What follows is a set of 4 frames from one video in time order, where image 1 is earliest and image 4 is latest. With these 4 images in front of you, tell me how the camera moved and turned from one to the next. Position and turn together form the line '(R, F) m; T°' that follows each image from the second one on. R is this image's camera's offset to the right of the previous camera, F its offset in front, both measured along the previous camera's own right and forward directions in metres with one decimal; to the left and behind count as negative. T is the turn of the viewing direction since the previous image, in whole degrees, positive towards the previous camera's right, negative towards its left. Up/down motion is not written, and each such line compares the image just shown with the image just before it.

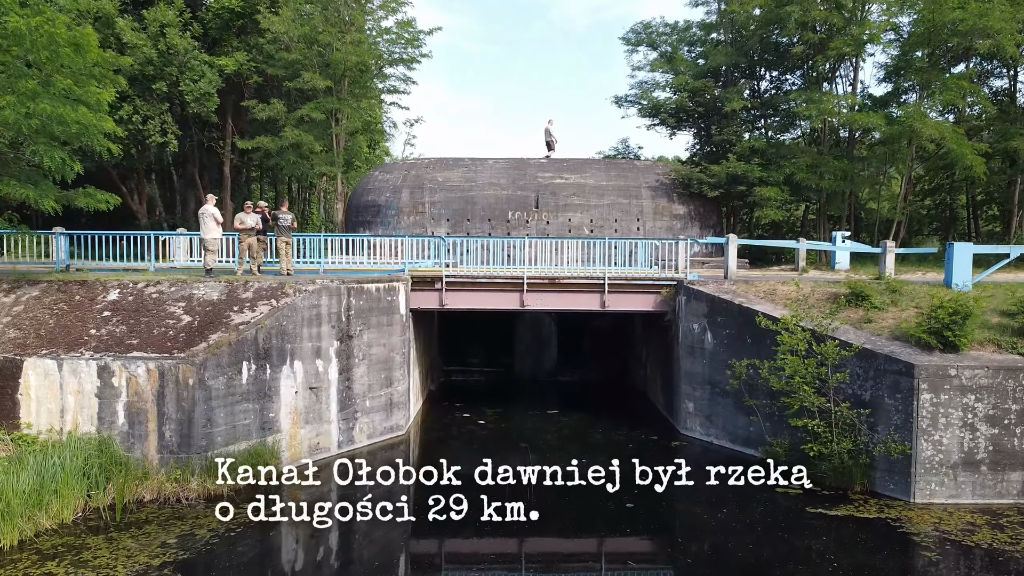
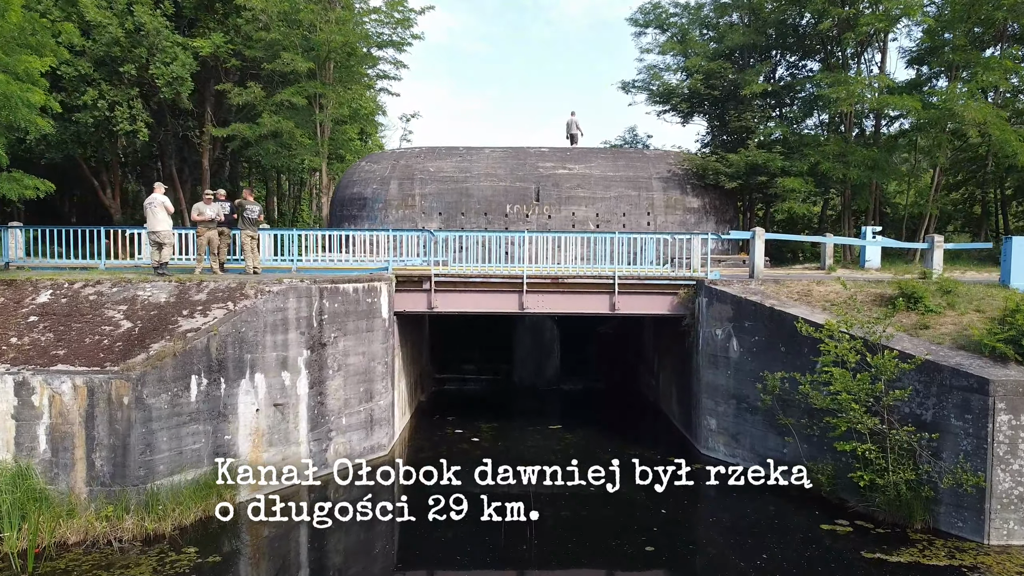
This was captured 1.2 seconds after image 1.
(0.0, +1.9) m; 0°
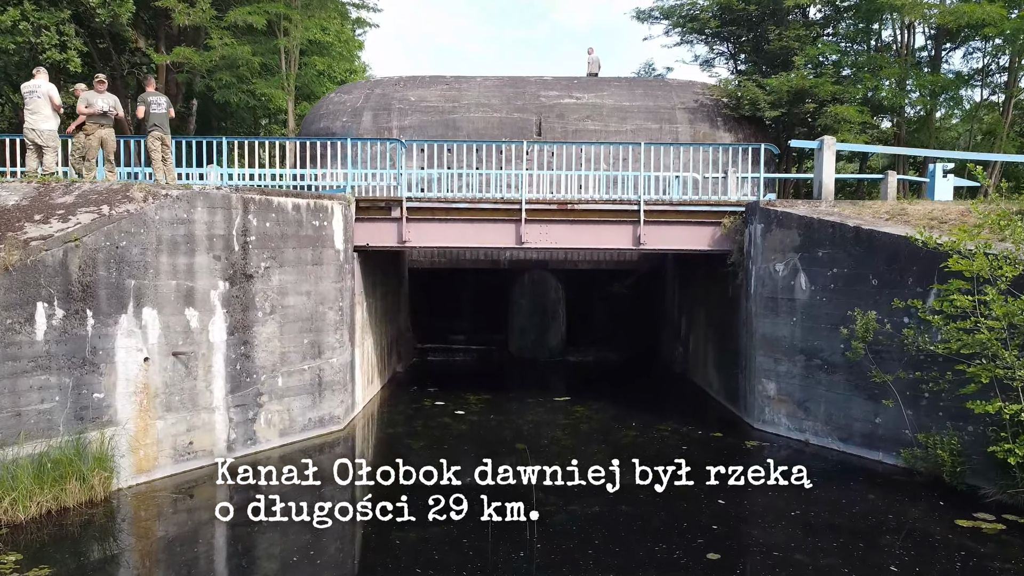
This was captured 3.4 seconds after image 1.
(+0.1, +3.3) m; 0°
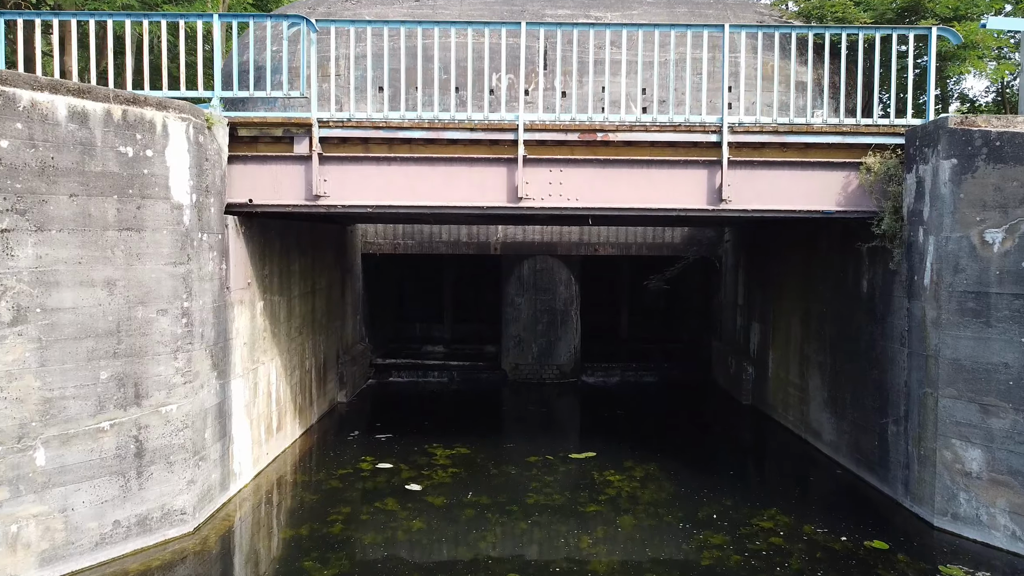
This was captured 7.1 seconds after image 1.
(+0.1, +4.7) m; 0°
